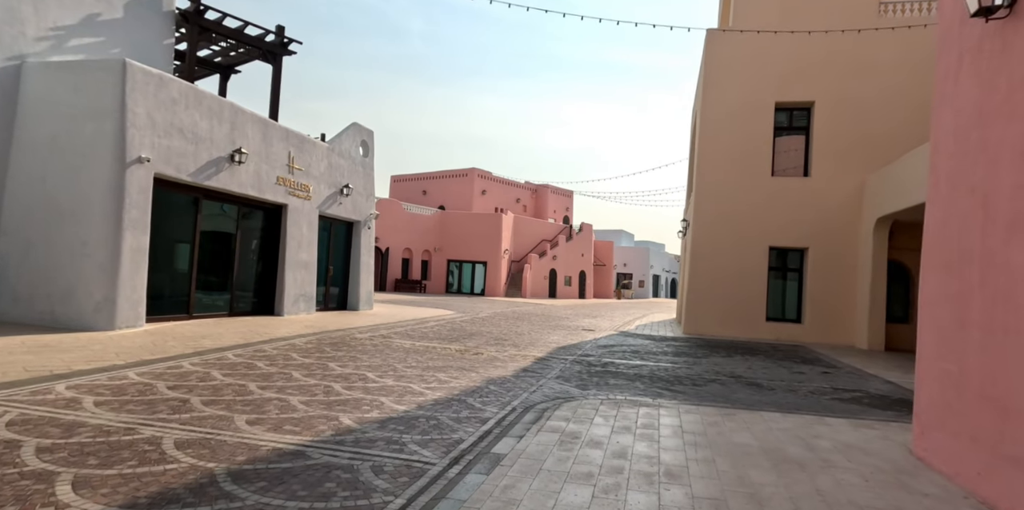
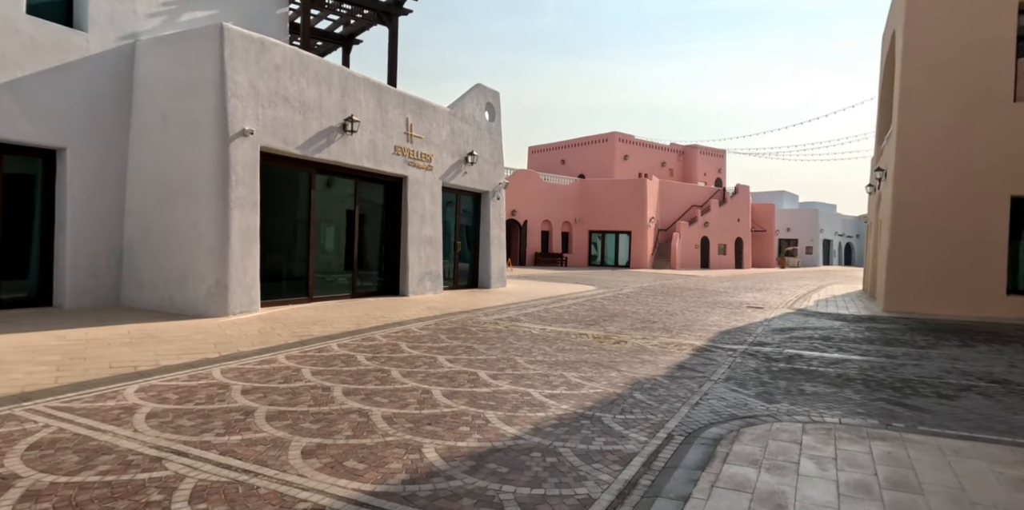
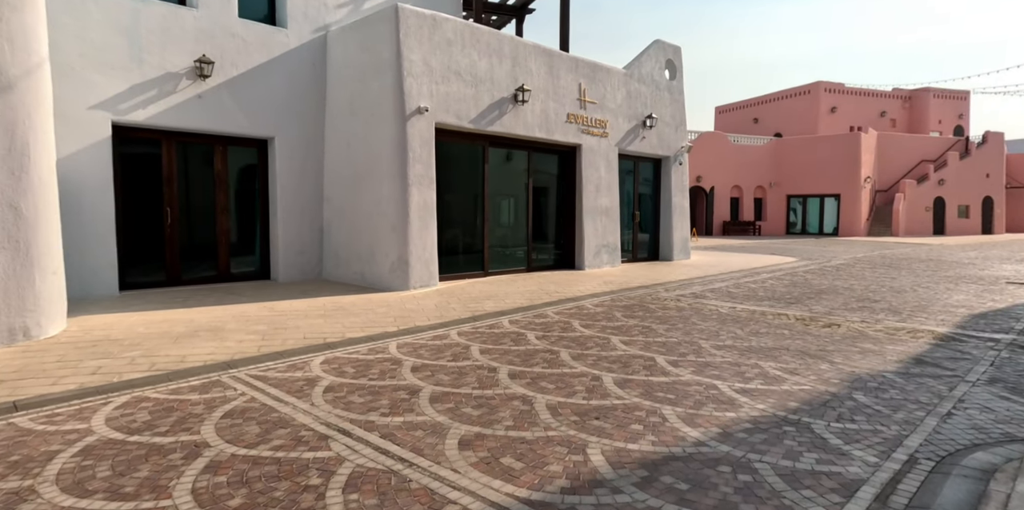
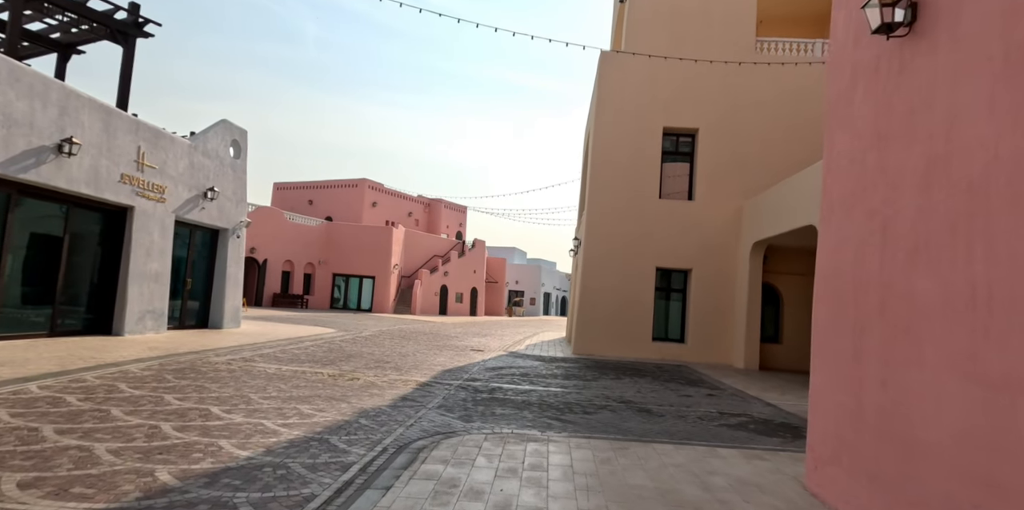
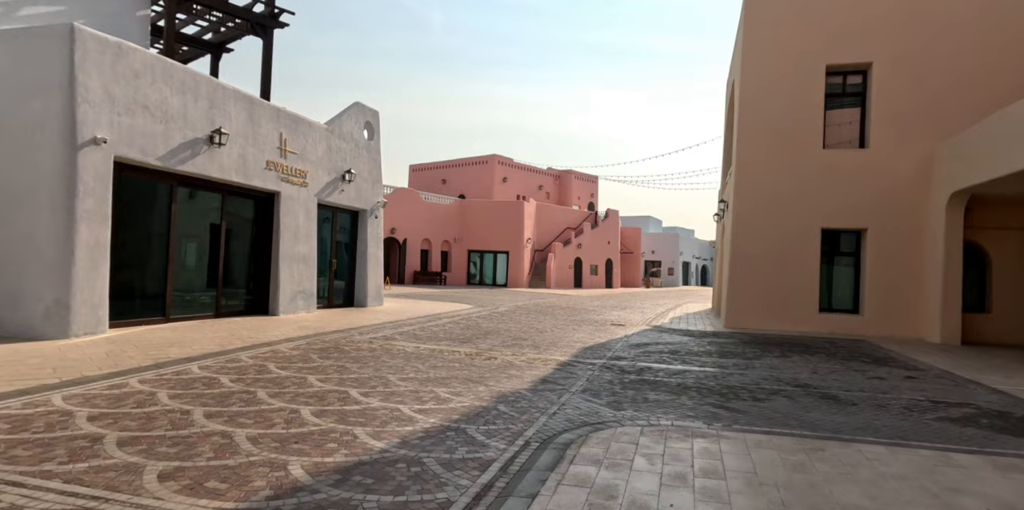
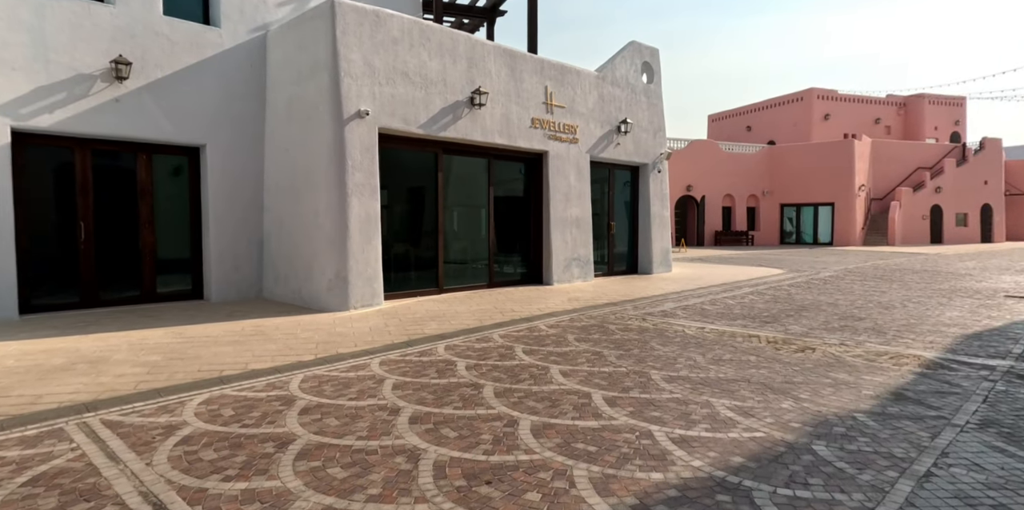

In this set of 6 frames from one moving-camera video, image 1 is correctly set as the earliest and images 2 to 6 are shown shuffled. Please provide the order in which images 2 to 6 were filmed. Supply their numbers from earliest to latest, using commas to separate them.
4, 5, 2, 3, 6
